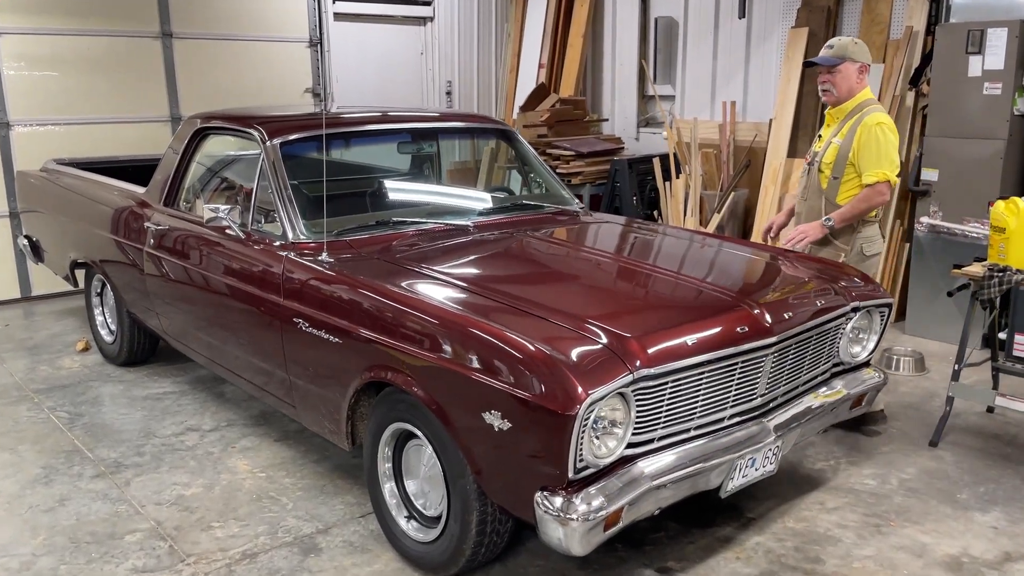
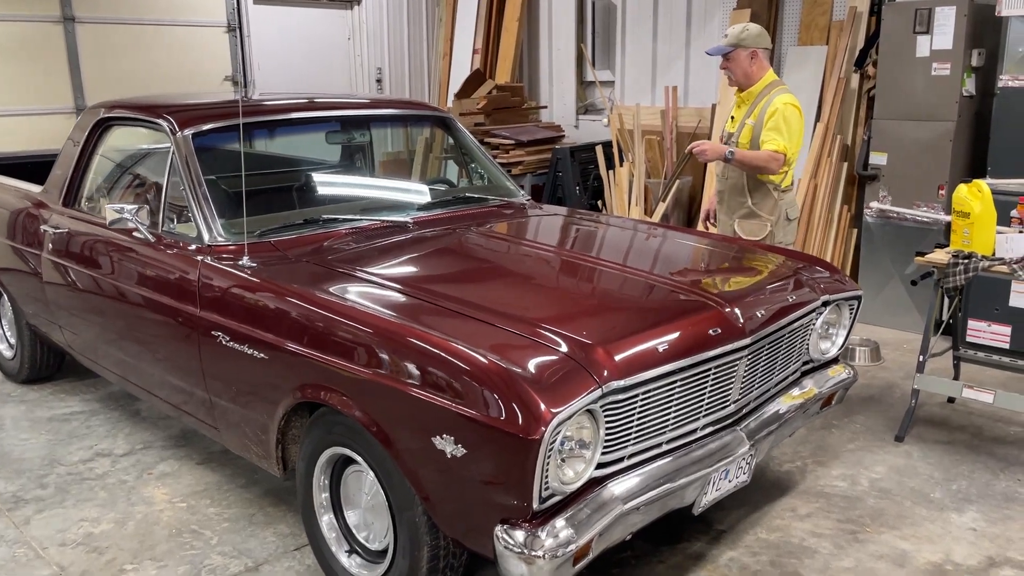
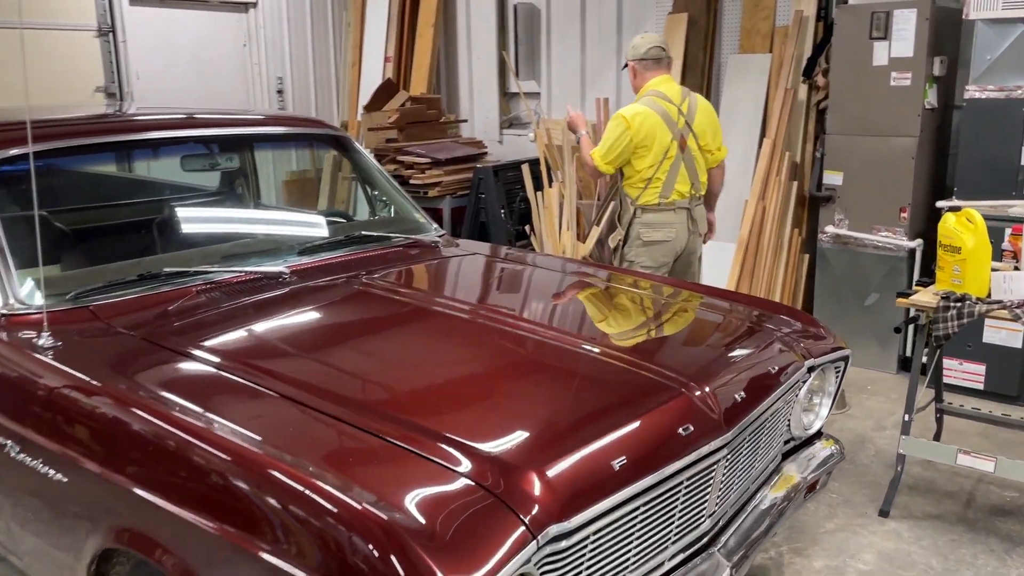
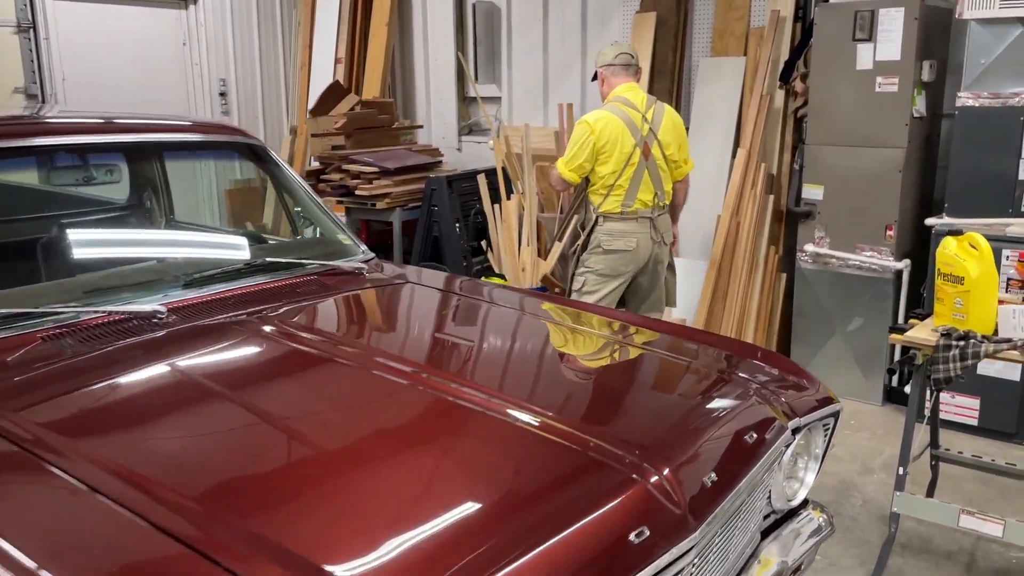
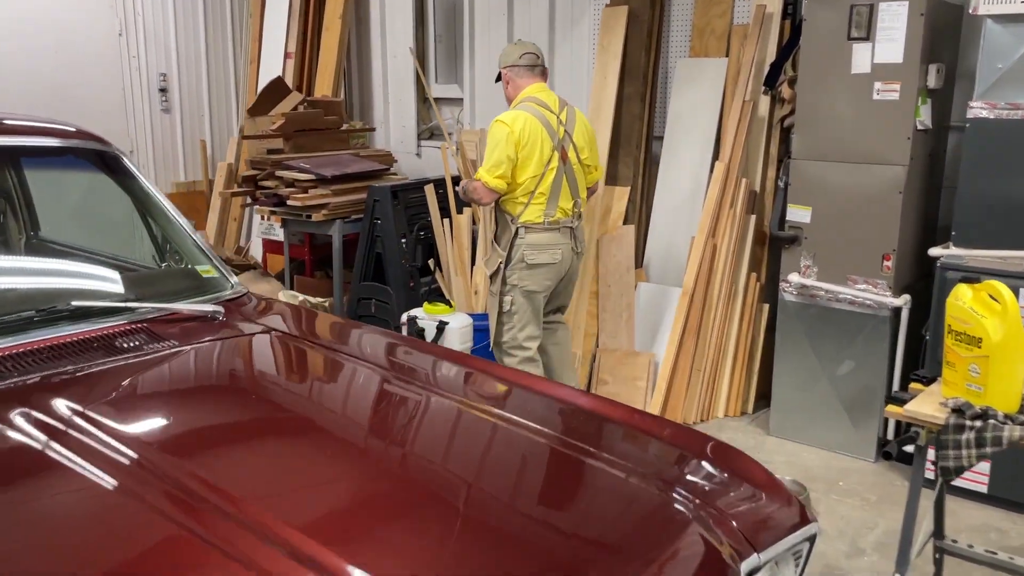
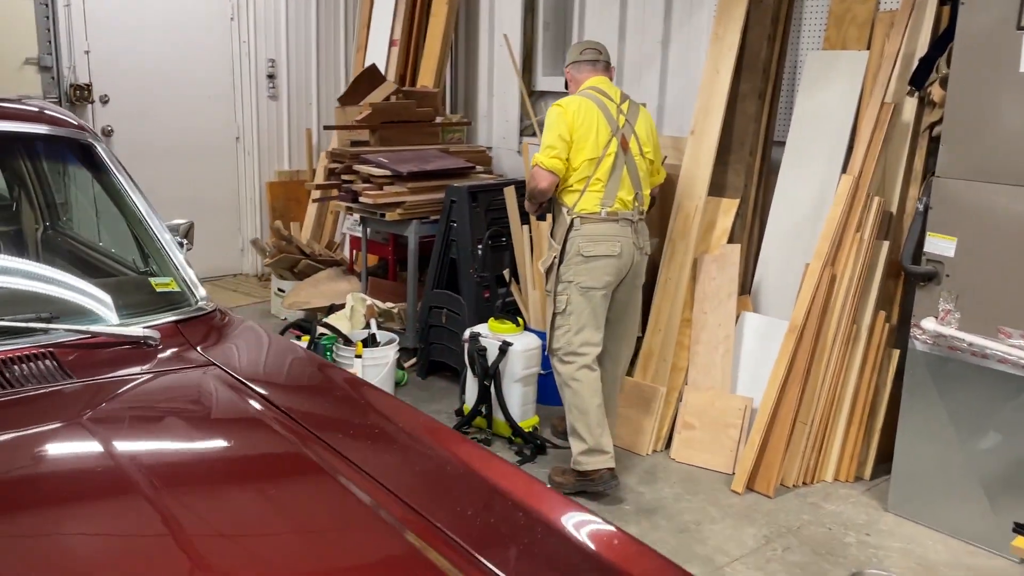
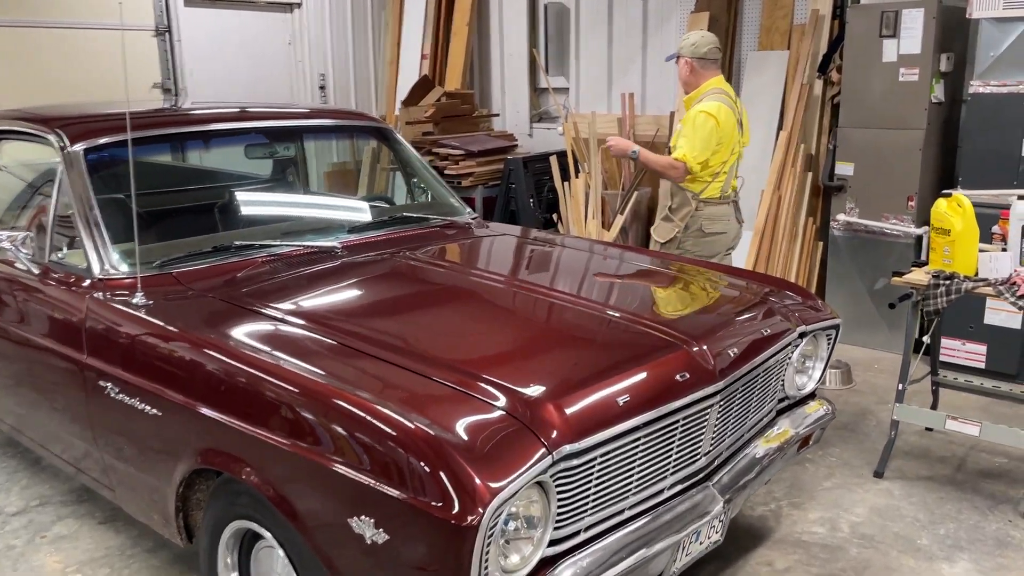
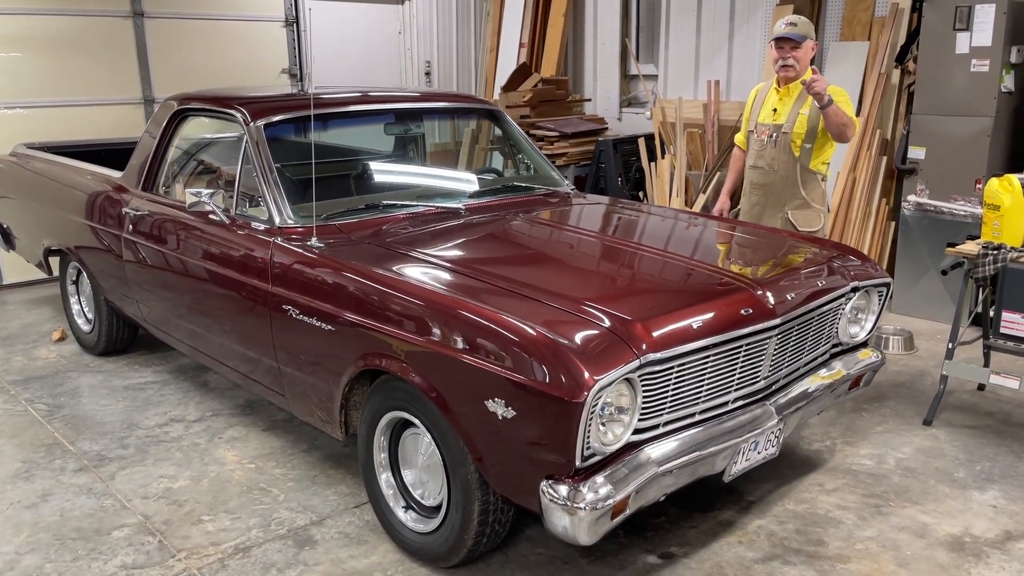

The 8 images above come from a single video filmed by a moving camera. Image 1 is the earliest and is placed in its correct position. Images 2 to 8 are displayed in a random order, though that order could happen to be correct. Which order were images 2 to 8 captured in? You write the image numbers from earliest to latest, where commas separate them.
8, 2, 7, 3, 4, 5, 6
